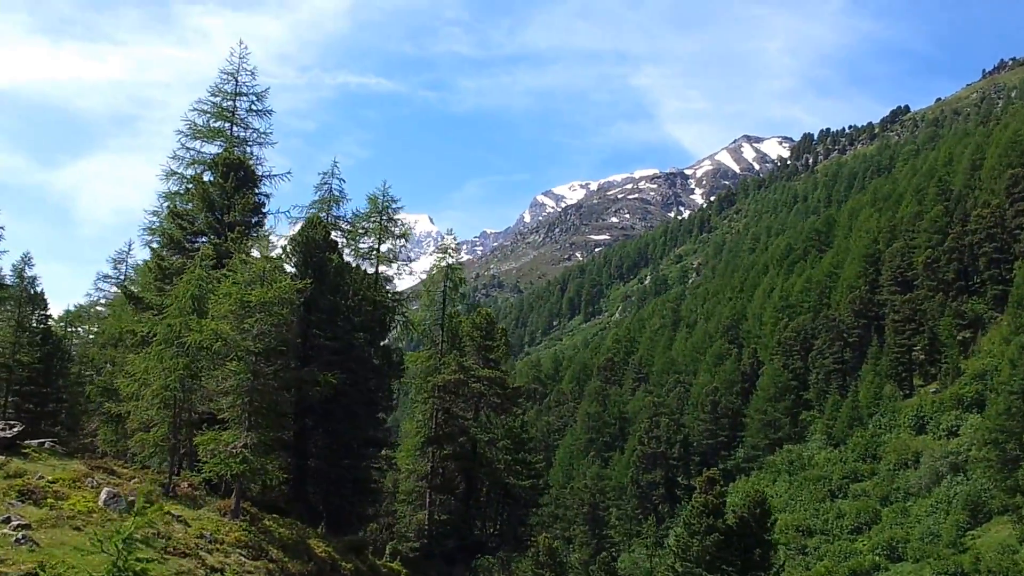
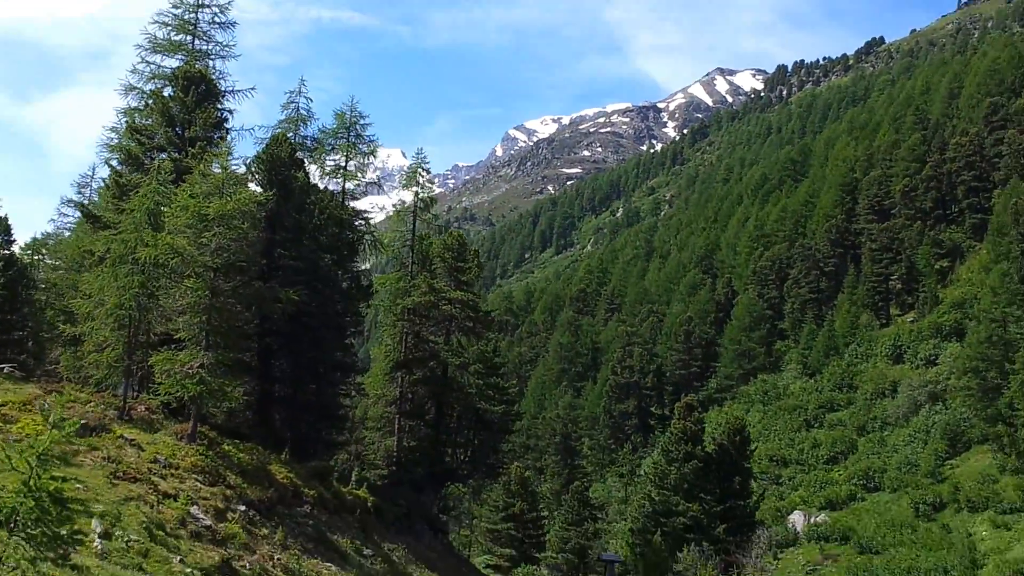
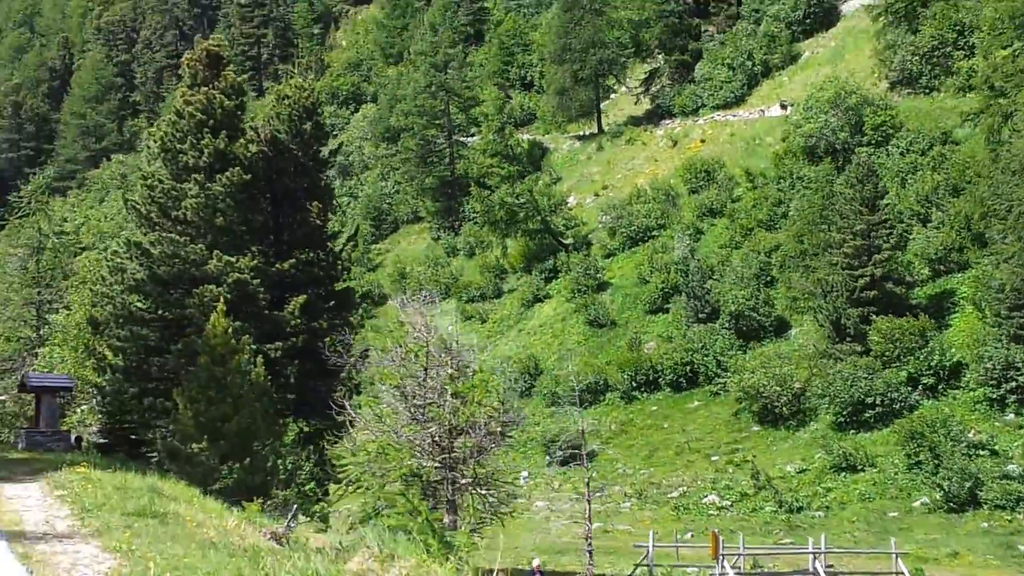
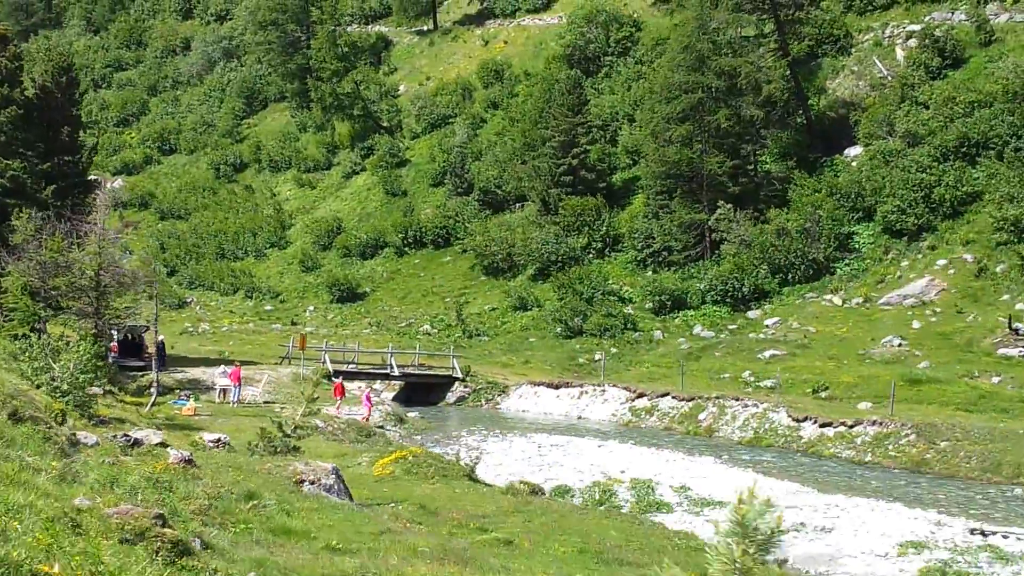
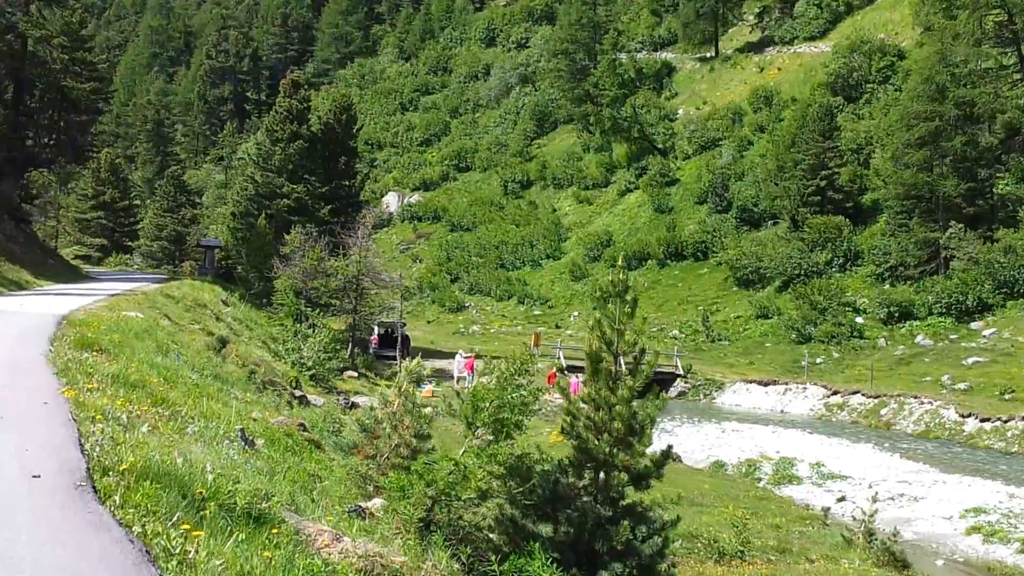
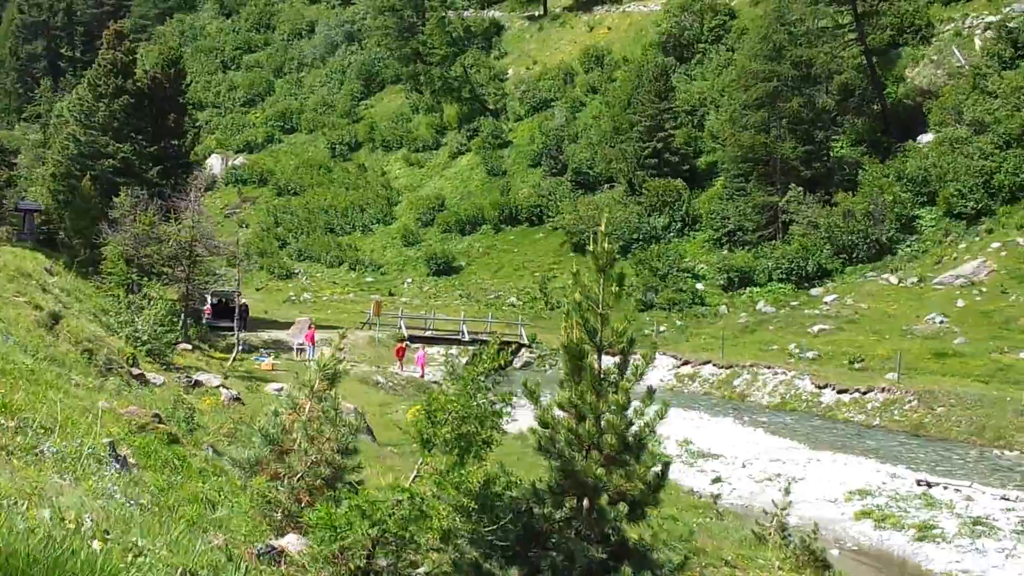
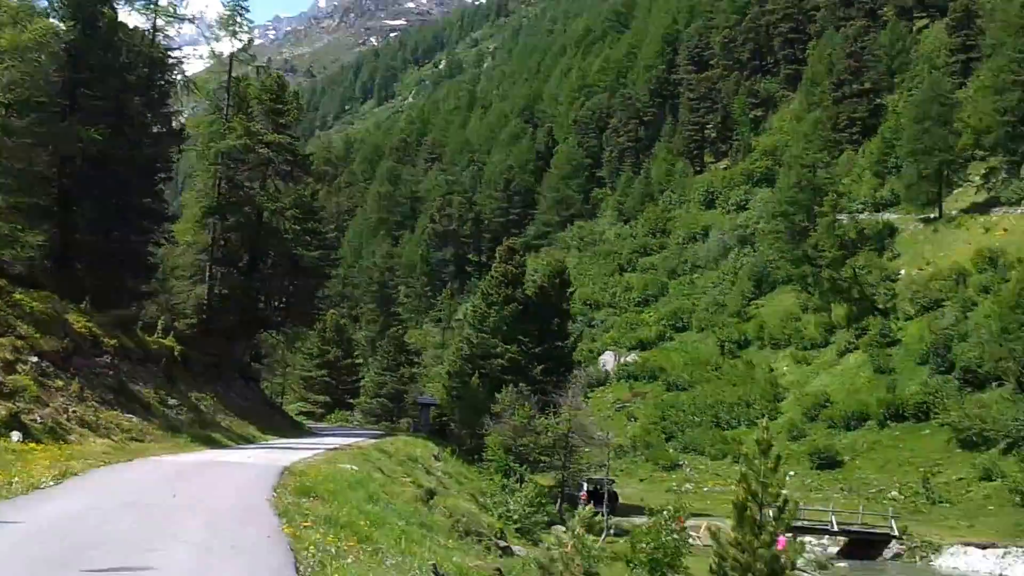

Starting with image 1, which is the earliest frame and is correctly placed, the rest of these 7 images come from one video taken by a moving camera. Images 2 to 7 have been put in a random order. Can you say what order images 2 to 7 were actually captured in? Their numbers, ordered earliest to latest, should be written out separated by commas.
2, 7, 5, 6, 4, 3
